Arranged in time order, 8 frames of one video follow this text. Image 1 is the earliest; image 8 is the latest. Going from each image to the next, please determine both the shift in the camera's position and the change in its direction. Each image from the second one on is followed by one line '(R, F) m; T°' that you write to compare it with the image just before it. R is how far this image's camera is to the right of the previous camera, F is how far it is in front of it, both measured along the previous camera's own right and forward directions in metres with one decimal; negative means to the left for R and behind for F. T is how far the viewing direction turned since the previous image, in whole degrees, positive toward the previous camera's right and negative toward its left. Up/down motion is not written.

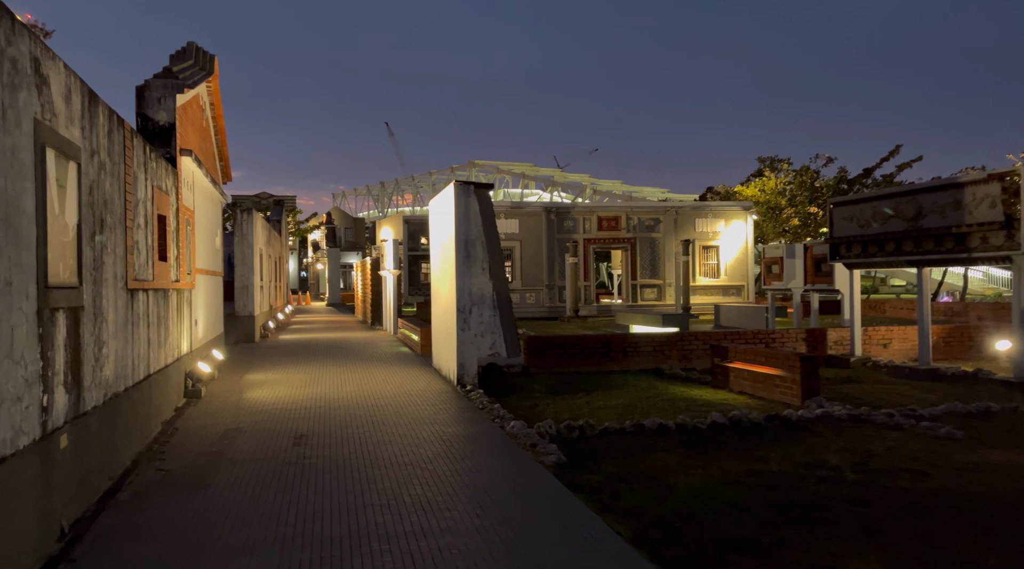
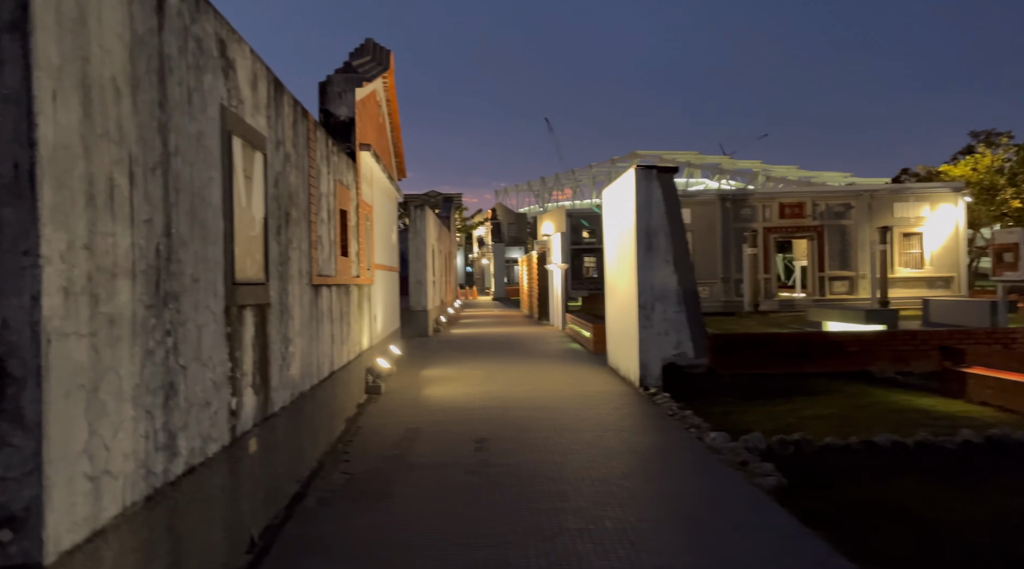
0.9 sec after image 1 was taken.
(-0.3, +0.7) m; -11°
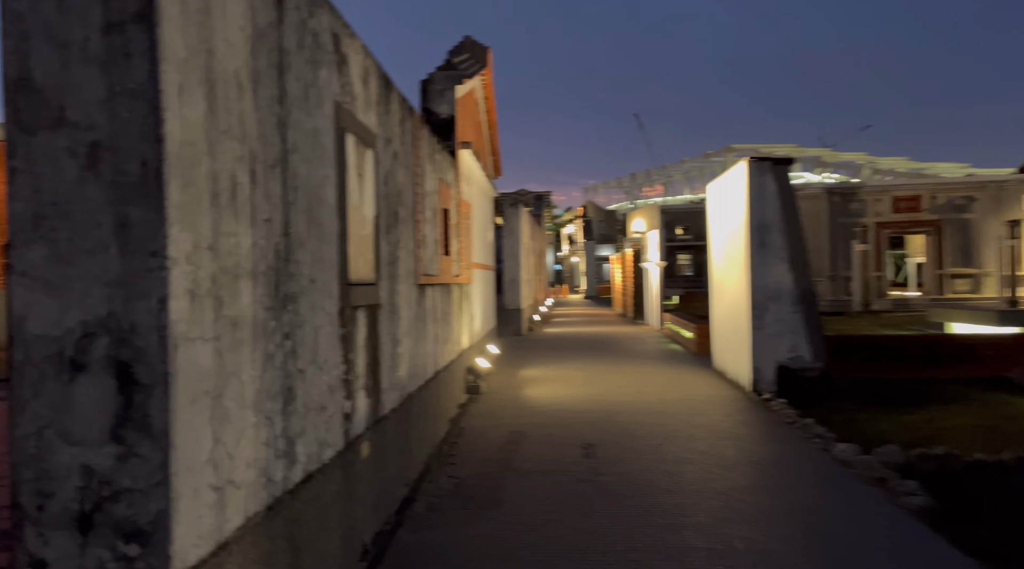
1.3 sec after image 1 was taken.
(-0.2, +0.2) m; -6°
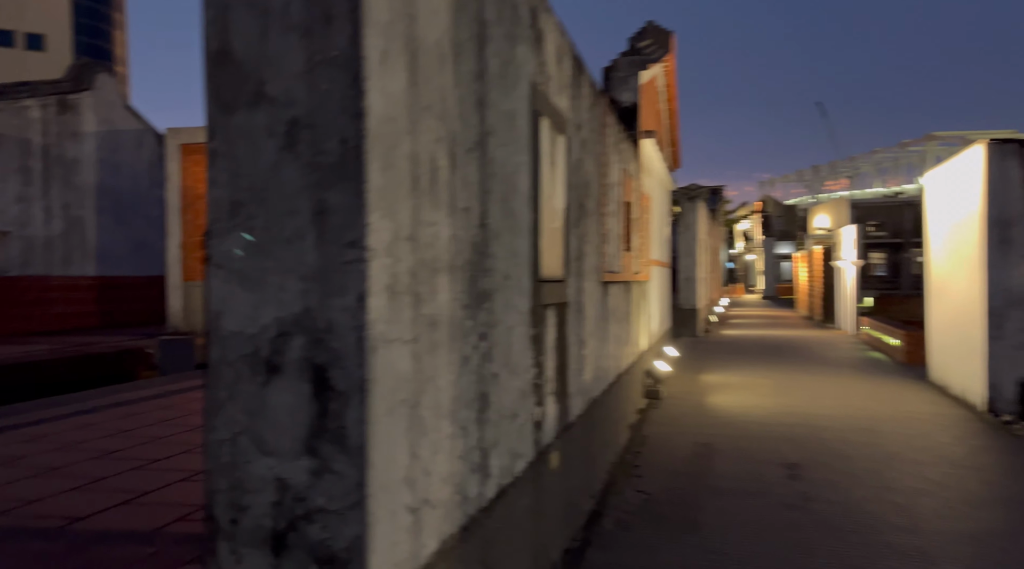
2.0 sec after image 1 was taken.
(-0.2, +0.4) m; -11°
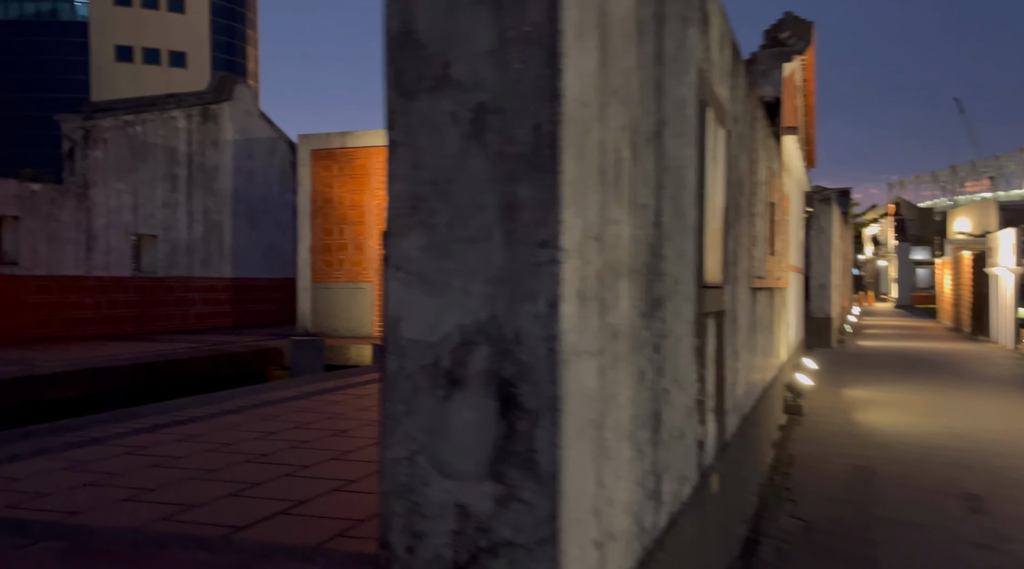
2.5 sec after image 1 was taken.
(-0.2, +0.3) m; -8°
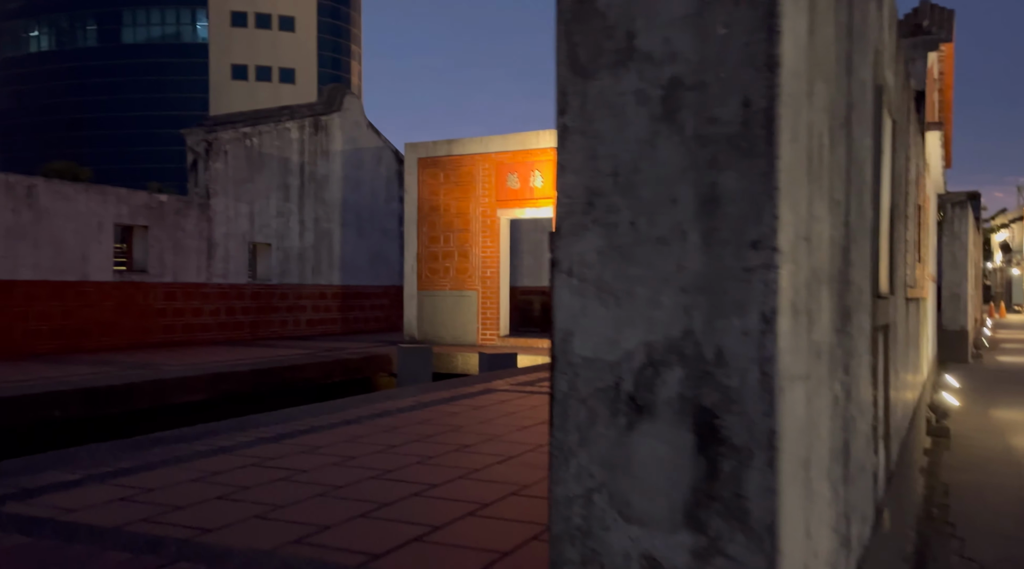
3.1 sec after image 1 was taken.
(-0.2, +0.3) m; -7°
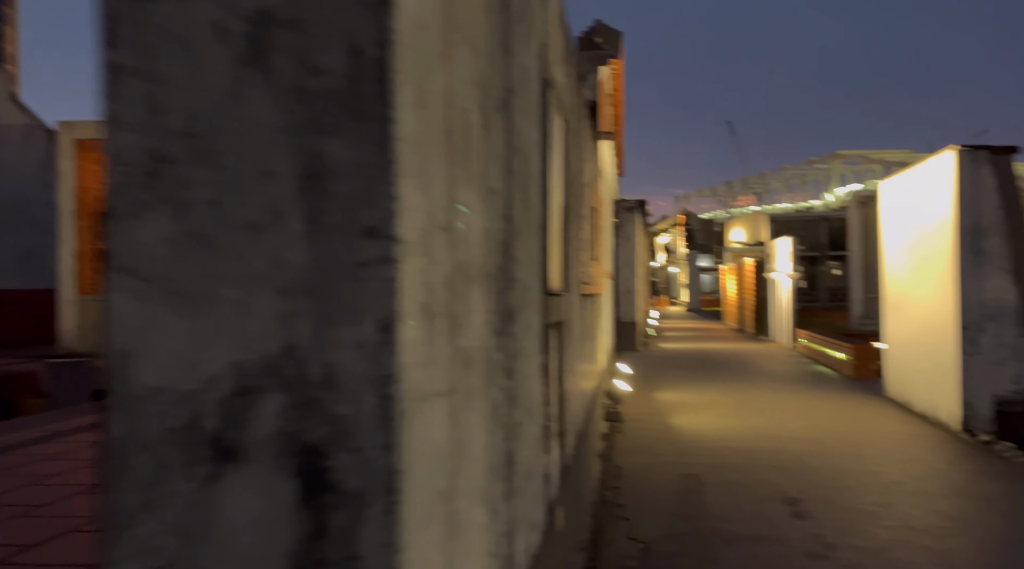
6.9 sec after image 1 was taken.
(+0.2, +0.4) m; +19°
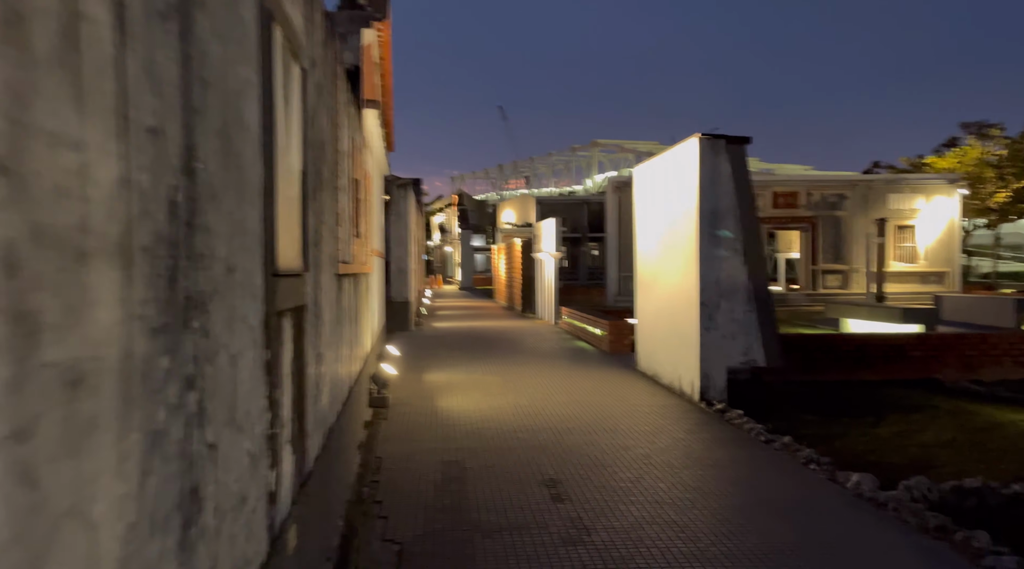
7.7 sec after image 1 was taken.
(+0.2, +0.5) m; +15°
